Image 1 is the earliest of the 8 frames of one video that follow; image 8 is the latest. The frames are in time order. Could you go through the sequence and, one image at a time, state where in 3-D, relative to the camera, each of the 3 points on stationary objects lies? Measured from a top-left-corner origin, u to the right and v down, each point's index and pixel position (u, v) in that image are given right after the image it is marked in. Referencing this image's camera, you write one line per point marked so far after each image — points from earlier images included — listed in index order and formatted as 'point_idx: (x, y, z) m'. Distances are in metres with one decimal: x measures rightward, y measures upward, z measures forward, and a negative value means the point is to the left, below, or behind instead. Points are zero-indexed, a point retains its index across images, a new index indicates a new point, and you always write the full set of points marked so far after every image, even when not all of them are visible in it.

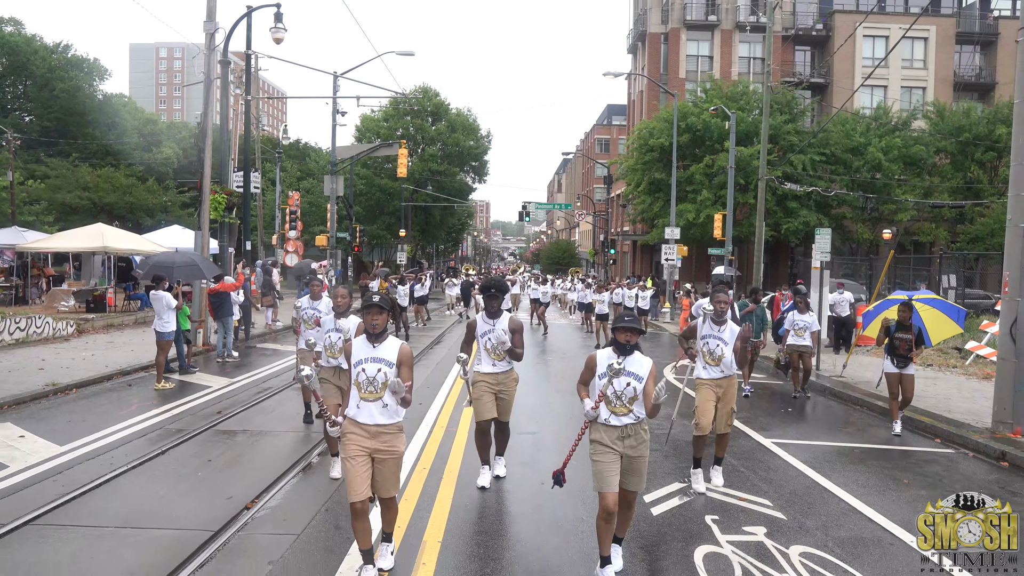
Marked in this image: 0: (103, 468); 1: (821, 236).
0: (-3.6, -1.6, +7.1) m
1: (+6.4, +1.1, +16.4) m
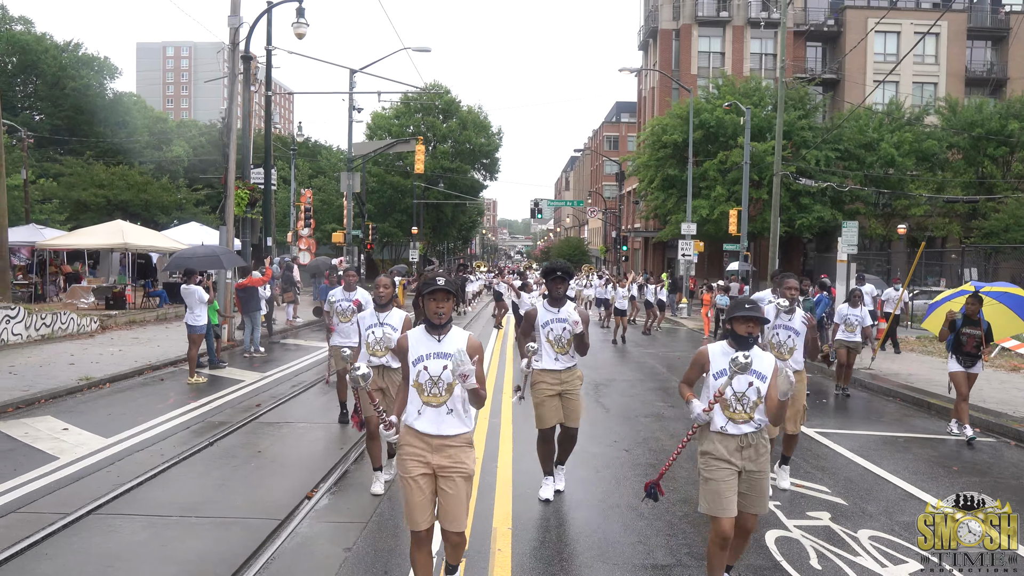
0: (-3.2, -1.5, +7.1) m
1: (+6.9, +1.2, +16.3) m
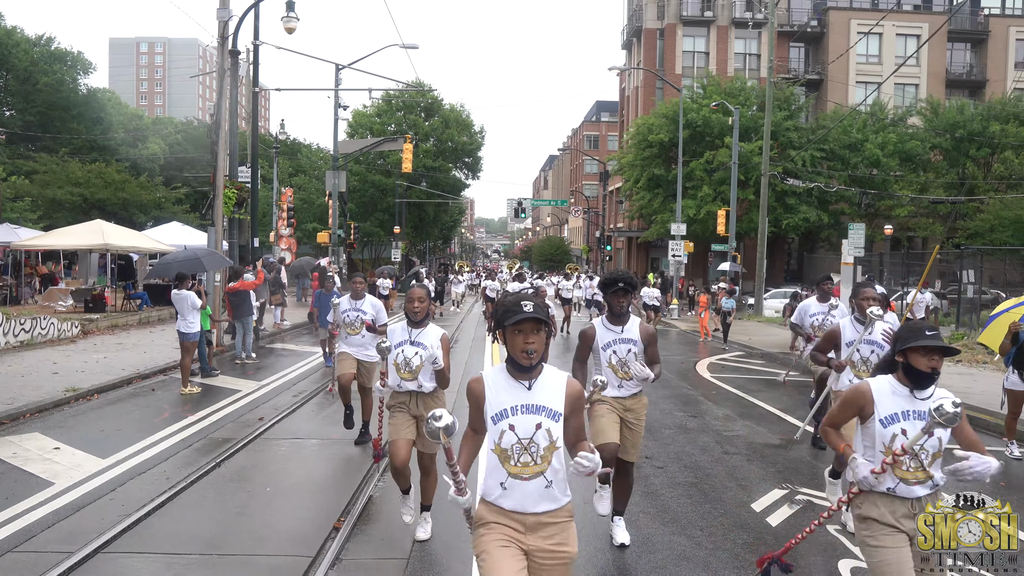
0: (-2.9, -1.6, +6.6) m
1: (+6.9, +1.1, +16.0) m
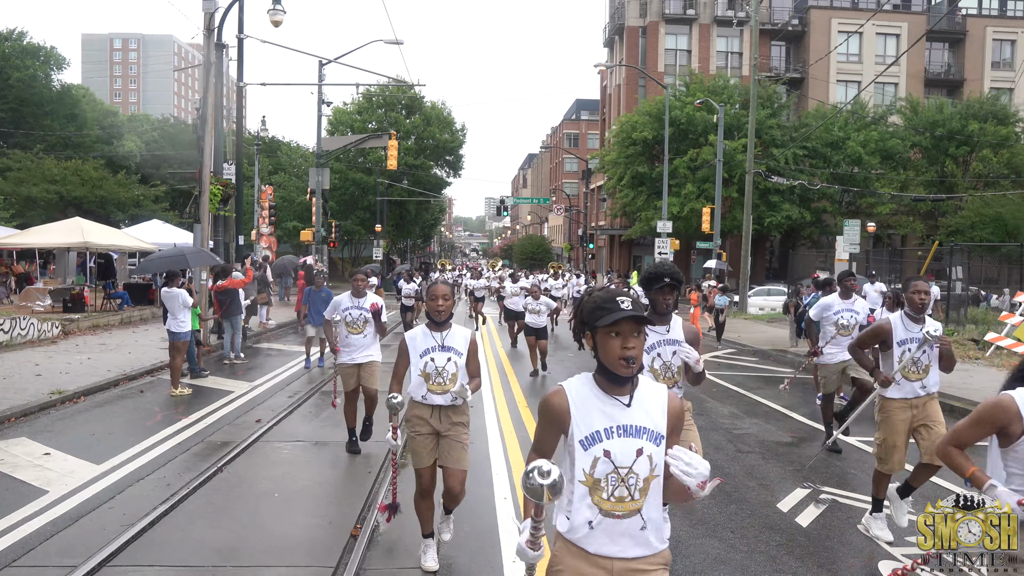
0: (-2.8, -1.6, +6.2) m
1: (+6.8, +1.2, +15.9) m
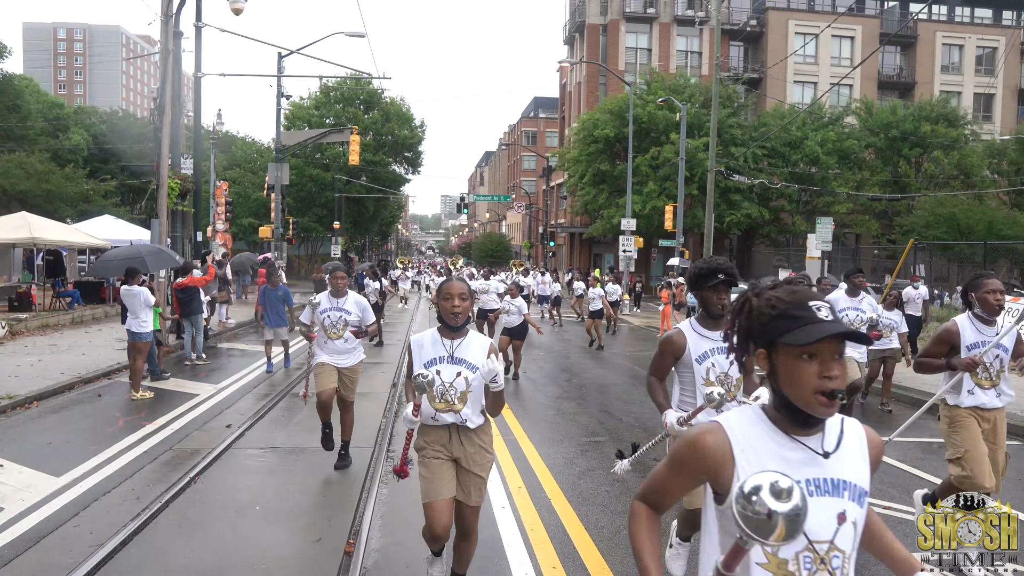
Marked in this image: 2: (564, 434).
0: (-2.8, -1.6, +5.7) m
1: (+6.2, +1.3, +15.9) m
2: (+0.6, -1.6, +8.6) m
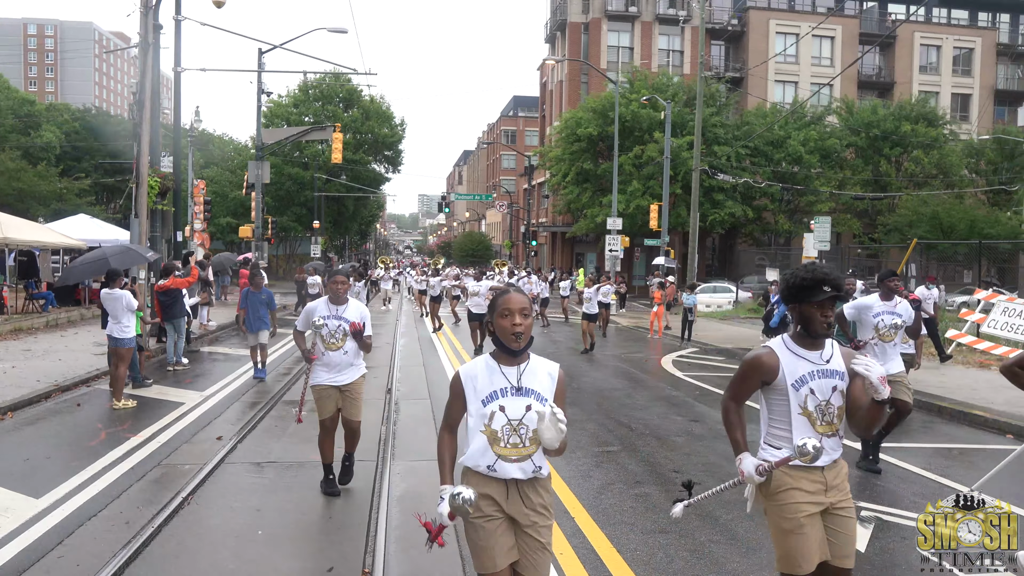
0: (-2.6, -1.6, +5.3) m
1: (+6.1, +1.3, +15.7) m
2: (+0.7, -1.6, +8.2) m
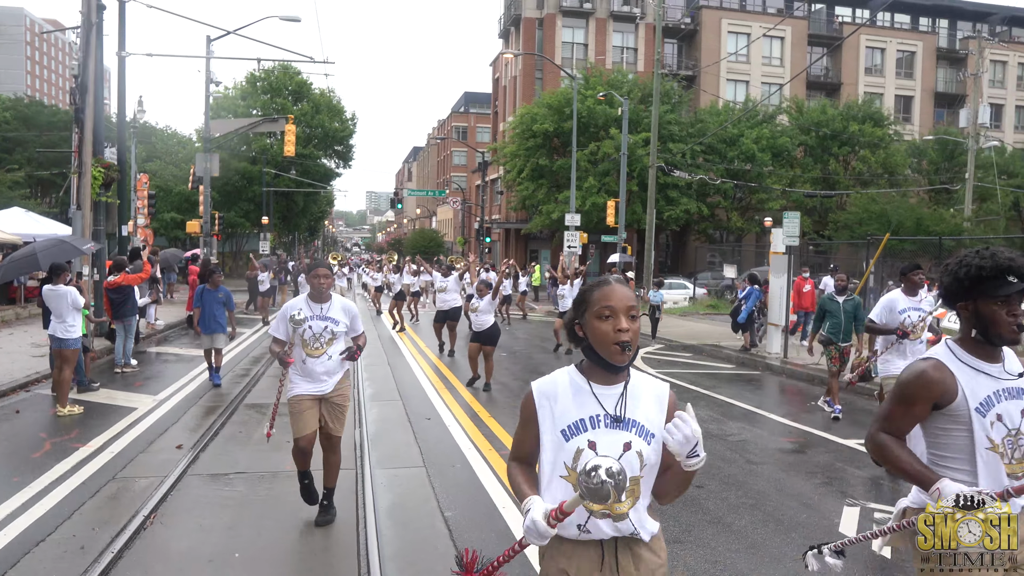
0: (-2.6, -1.6, +4.6) m
1: (+5.4, +1.3, +15.6) m
2: (+0.5, -1.5, +7.8) m
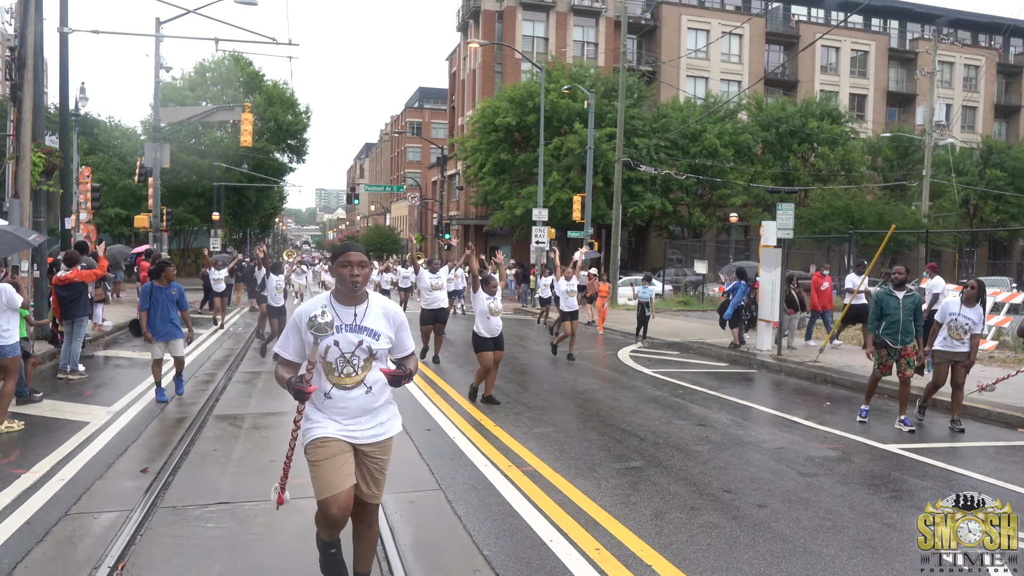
0: (-2.2, -1.5, +3.6) m
1: (+5.1, +1.4, +15.0) m
2: (+0.7, -1.5, +6.9) m
